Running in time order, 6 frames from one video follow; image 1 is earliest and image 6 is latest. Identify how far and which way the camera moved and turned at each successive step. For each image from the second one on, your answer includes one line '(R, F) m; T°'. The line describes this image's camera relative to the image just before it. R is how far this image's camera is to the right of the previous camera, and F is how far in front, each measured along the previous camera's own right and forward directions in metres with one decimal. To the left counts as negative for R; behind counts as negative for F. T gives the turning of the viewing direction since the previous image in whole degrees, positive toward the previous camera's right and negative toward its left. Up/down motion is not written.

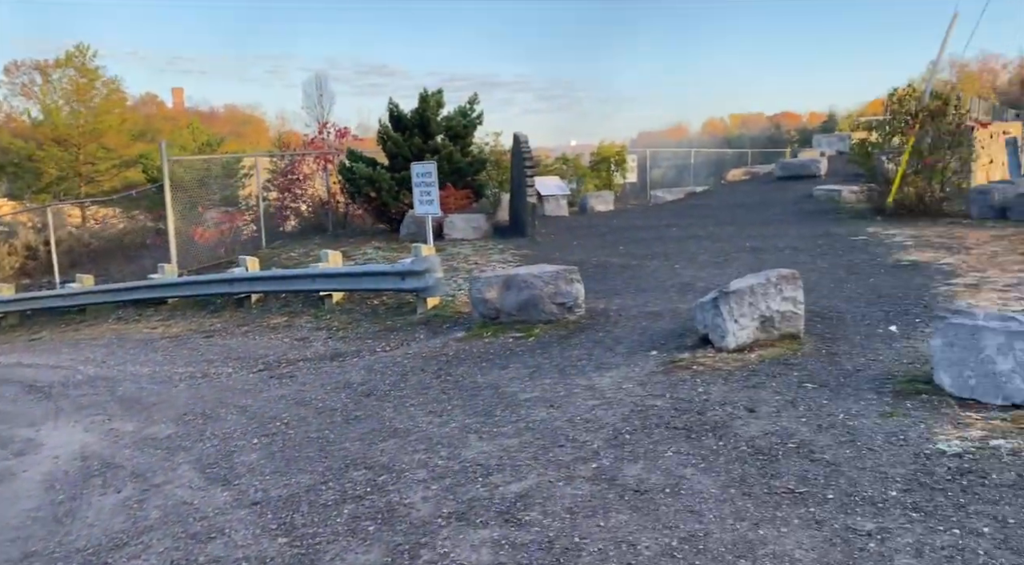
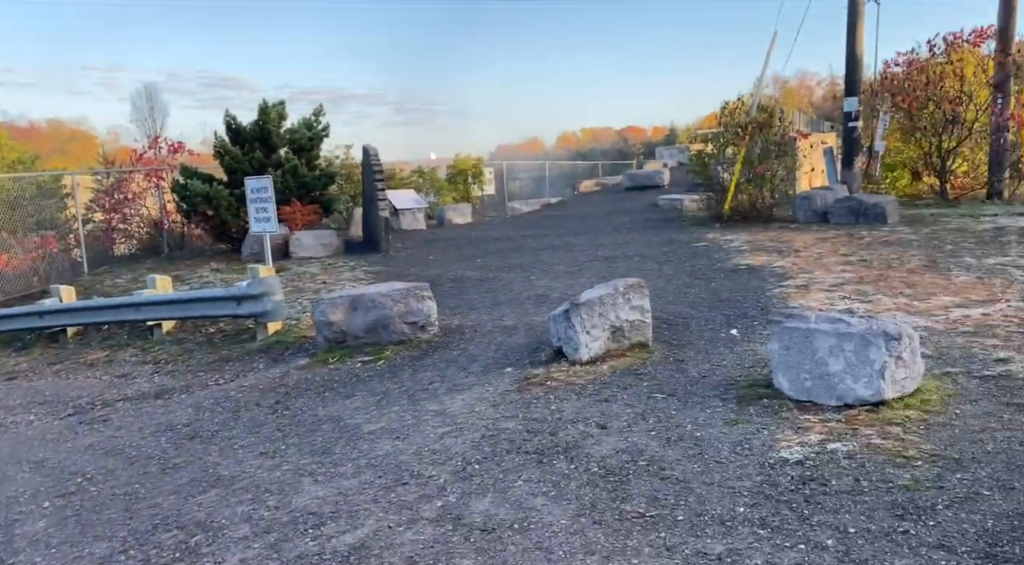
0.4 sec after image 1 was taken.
(+0.1, +0.2) m; +10°
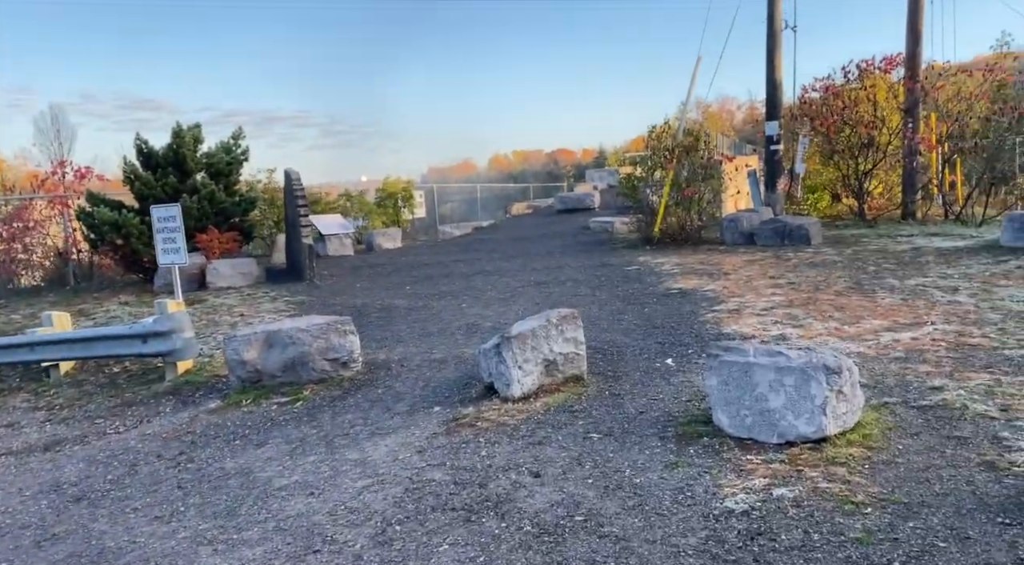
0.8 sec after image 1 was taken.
(0.0, +0.2) m; +5°
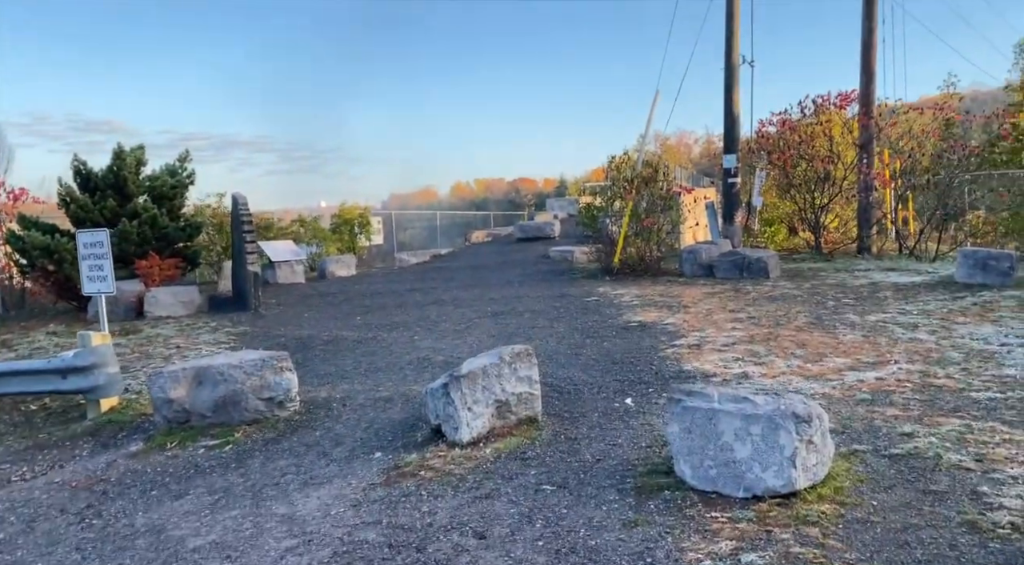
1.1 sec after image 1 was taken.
(+0.1, +0.3) m; +3°
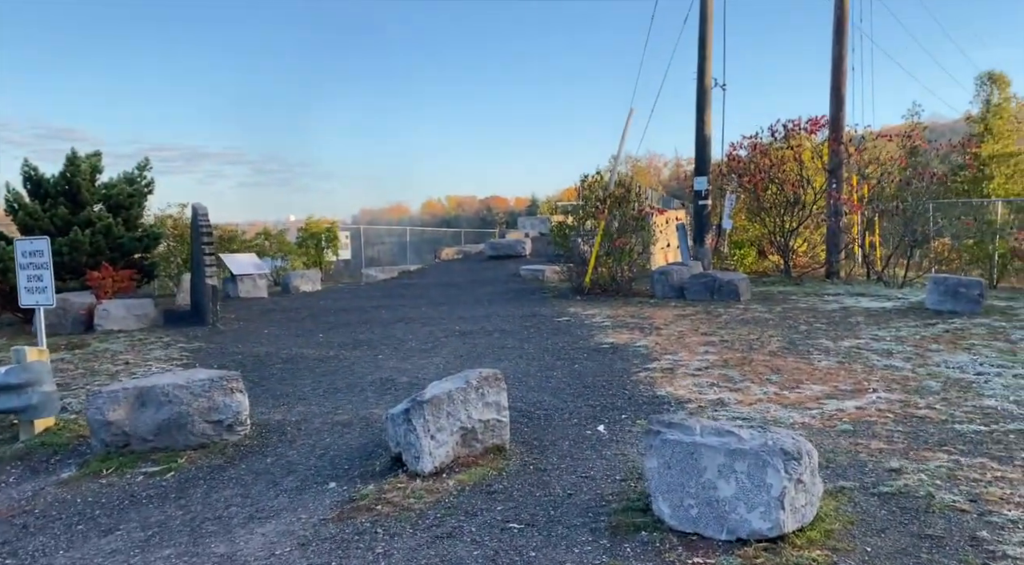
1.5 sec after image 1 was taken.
(0.0, +0.2) m; +2°
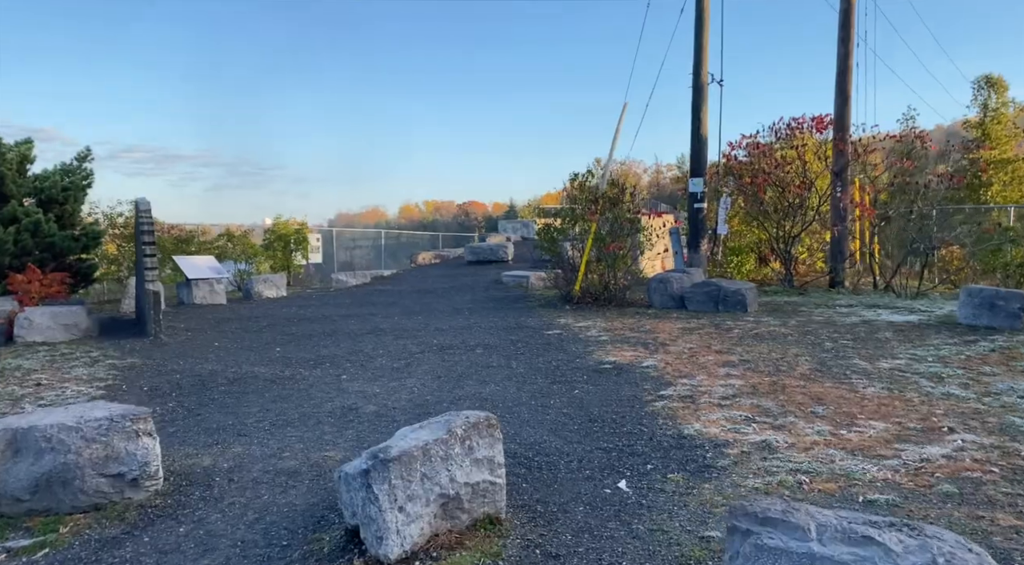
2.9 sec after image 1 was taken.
(-0.1, +1.1) m; +2°
